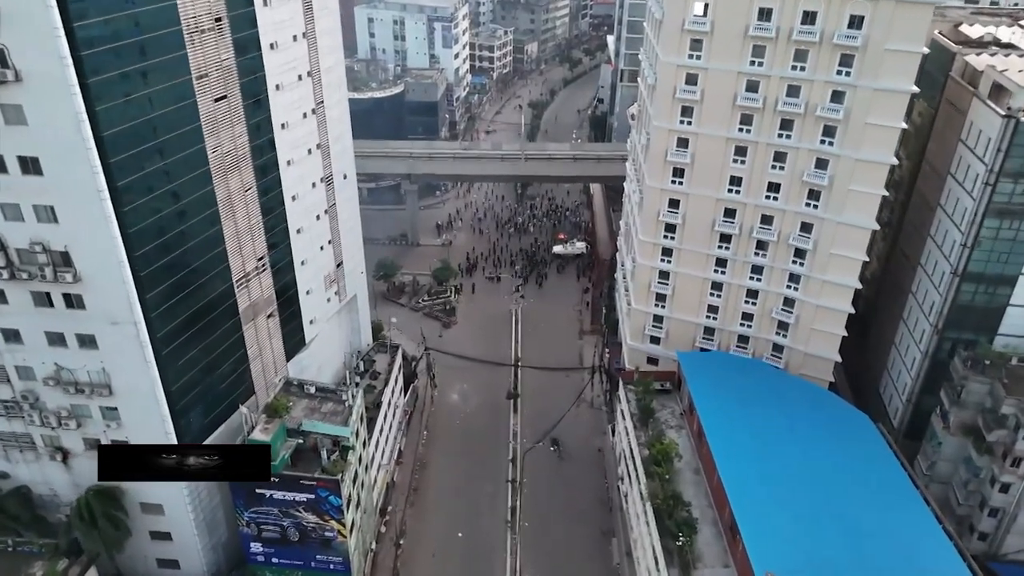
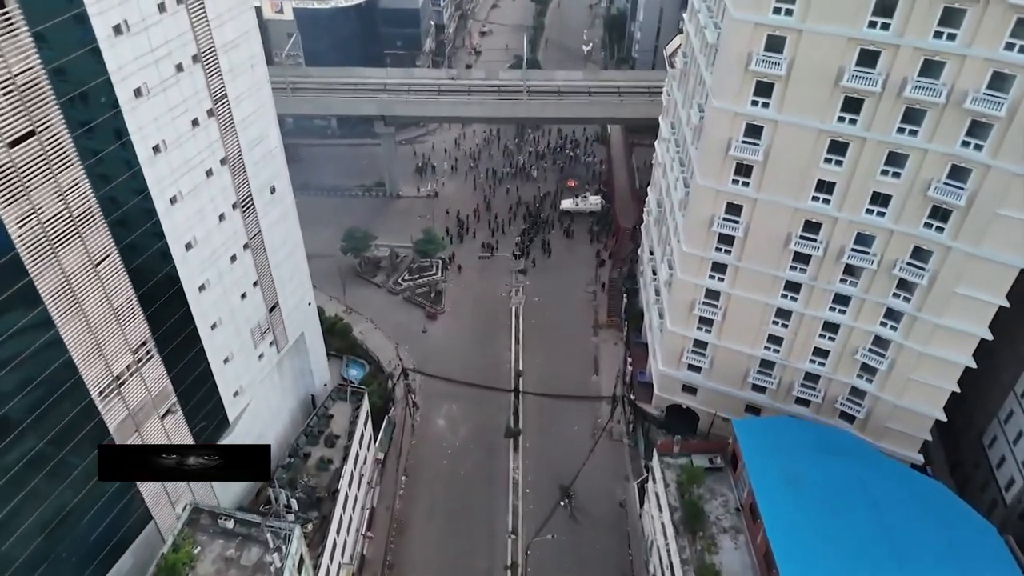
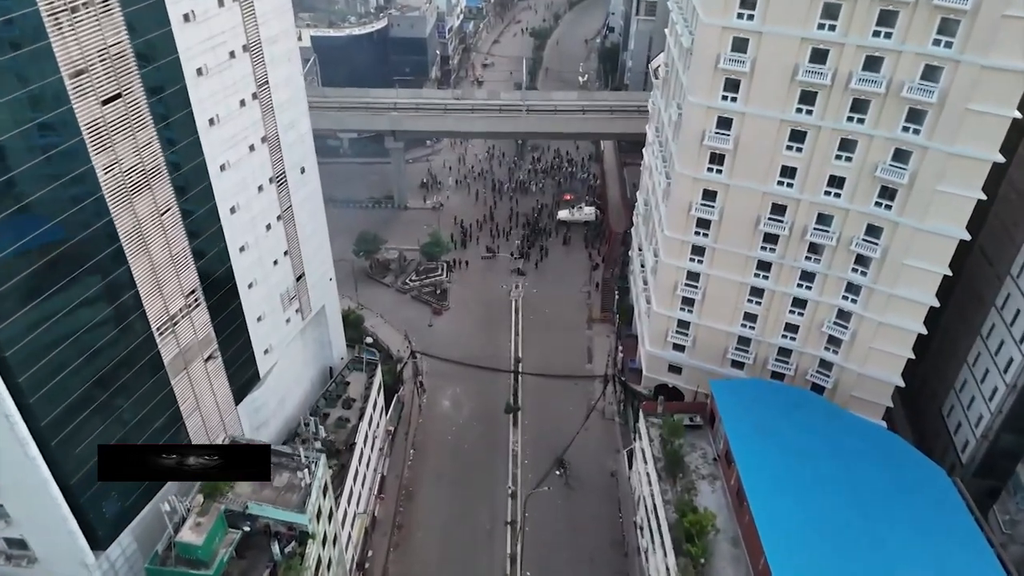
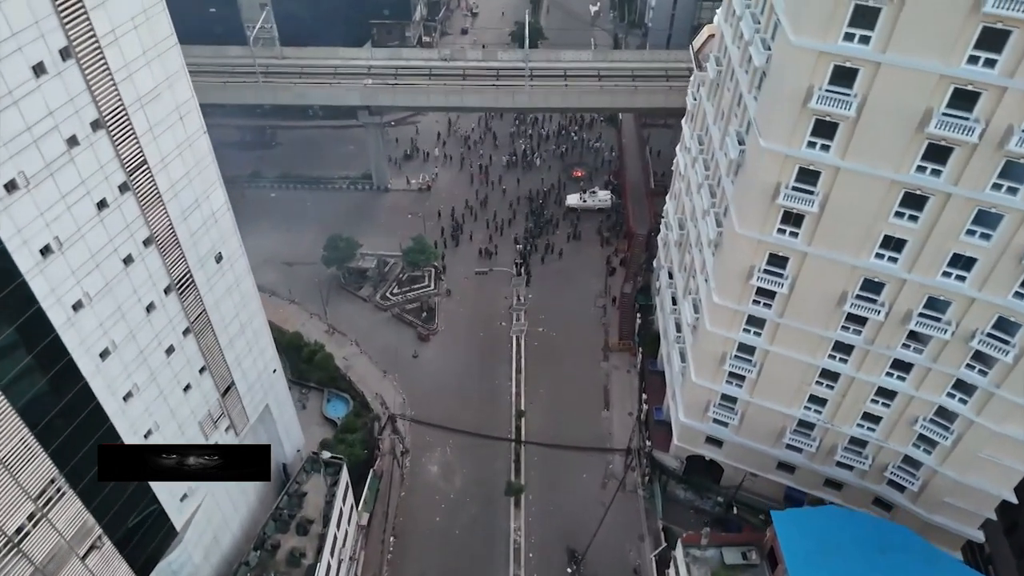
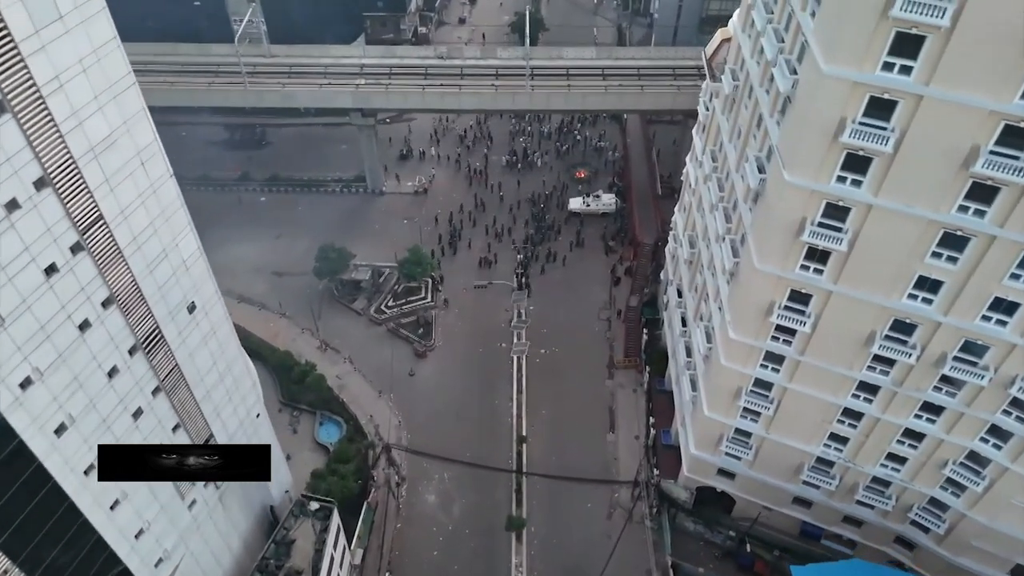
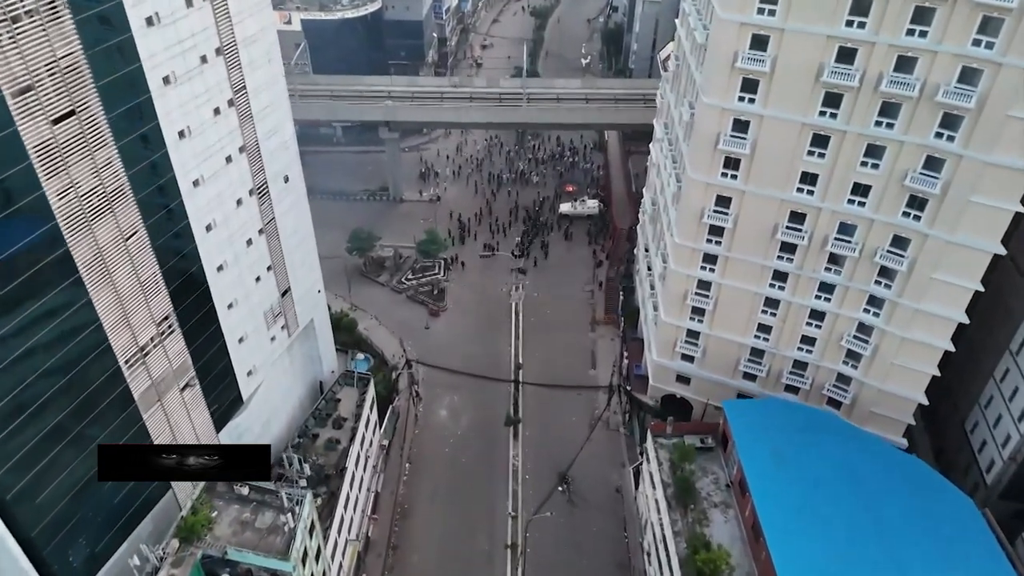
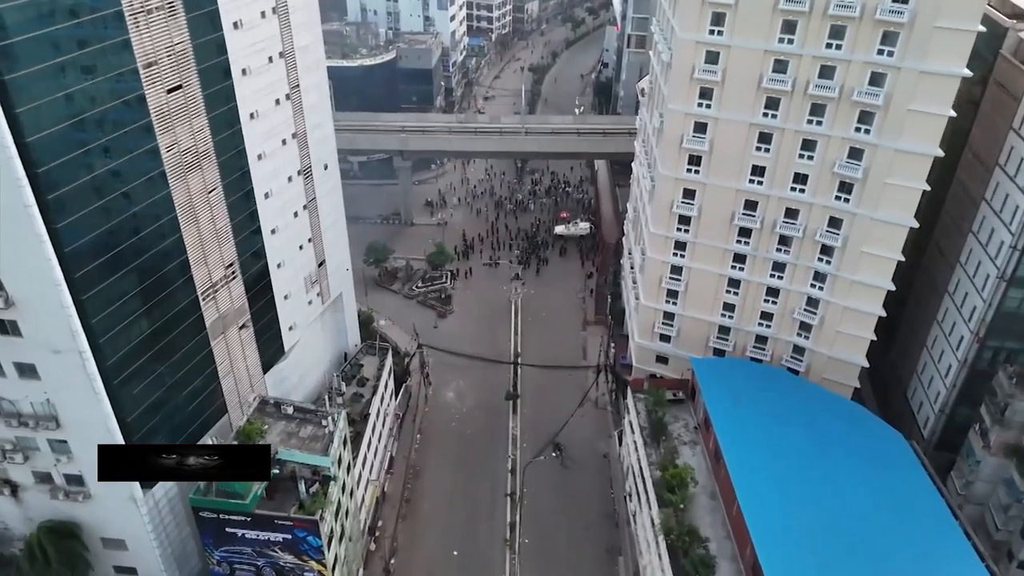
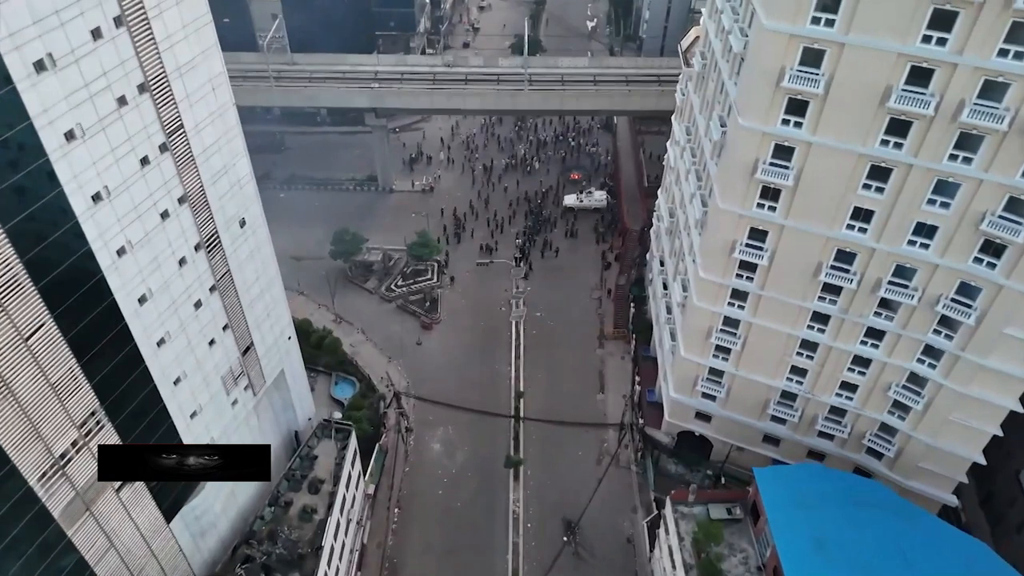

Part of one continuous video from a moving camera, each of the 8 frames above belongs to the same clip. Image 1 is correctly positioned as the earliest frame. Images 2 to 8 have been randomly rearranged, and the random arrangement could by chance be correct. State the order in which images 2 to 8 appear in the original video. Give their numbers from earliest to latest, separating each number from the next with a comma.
7, 3, 6, 2, 8, 4, 5
